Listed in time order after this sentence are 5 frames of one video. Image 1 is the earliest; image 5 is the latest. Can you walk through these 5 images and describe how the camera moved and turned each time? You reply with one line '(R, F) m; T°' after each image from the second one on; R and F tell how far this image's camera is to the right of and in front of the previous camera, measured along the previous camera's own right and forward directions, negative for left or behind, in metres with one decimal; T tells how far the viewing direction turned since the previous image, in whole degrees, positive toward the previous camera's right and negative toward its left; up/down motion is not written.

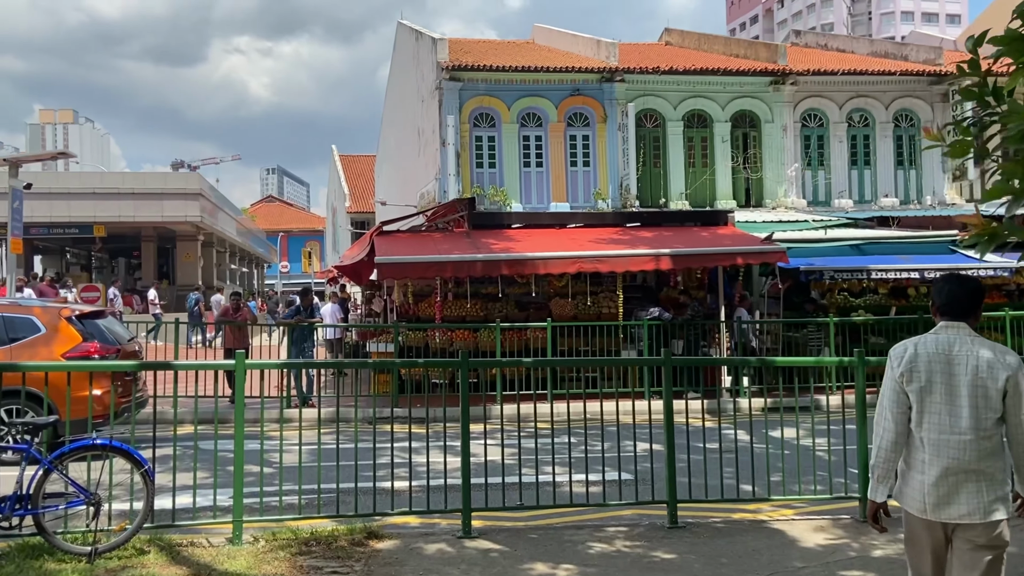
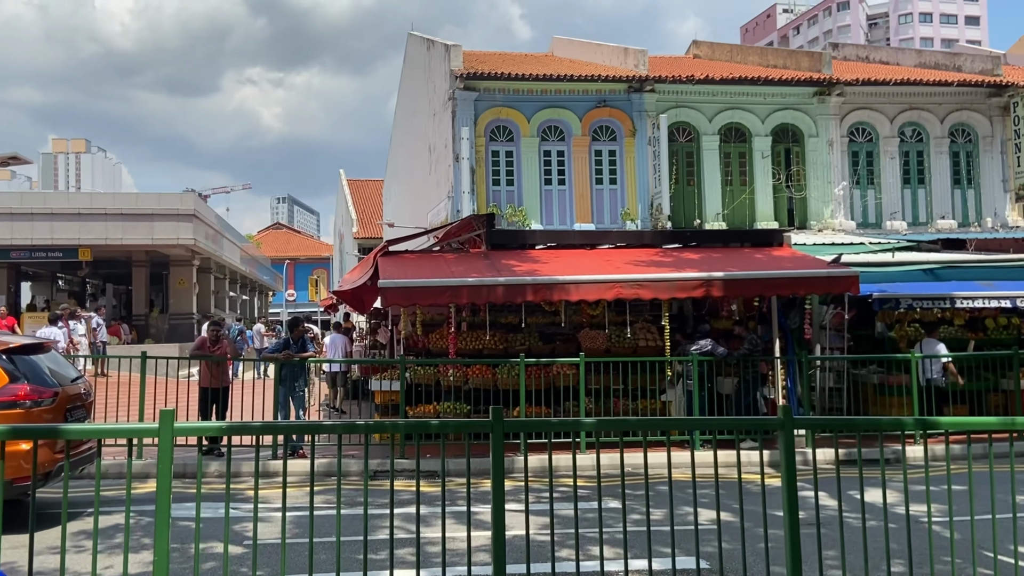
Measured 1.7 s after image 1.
(-0.2, +1.8) m; -1°
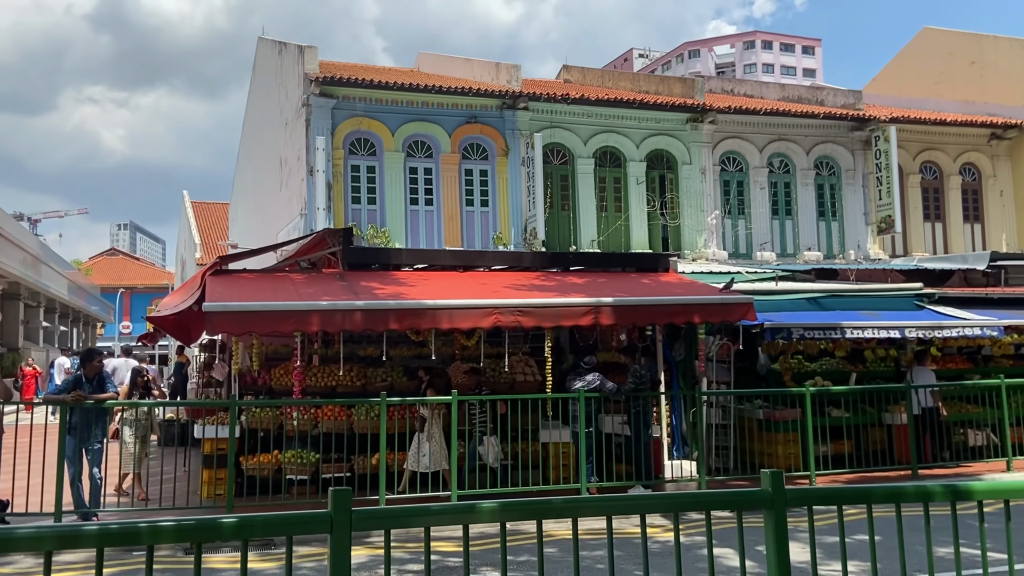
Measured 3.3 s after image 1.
(0.0, +1.5) m; +10°
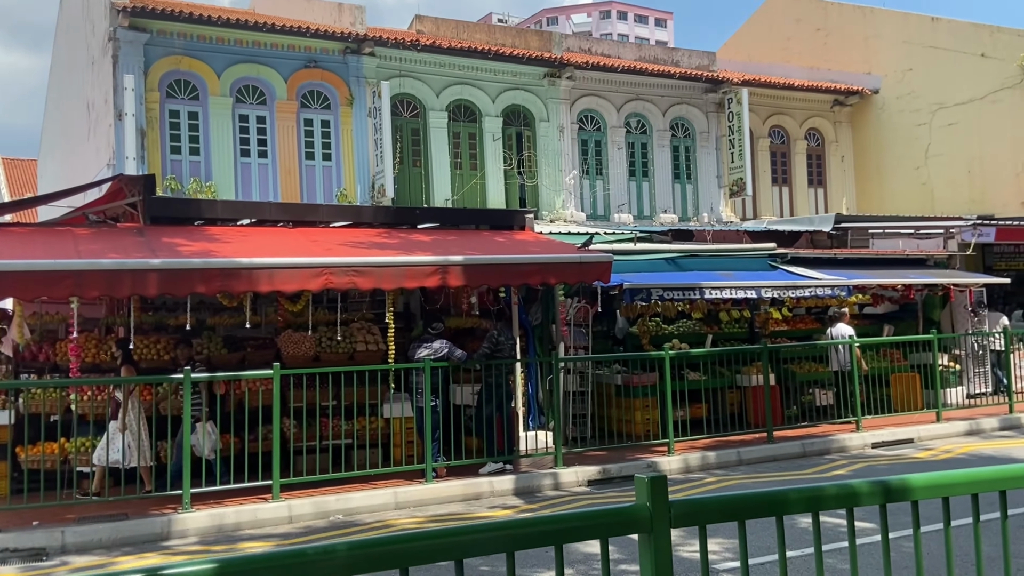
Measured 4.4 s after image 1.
(+0.3, +1.0) m; +10°
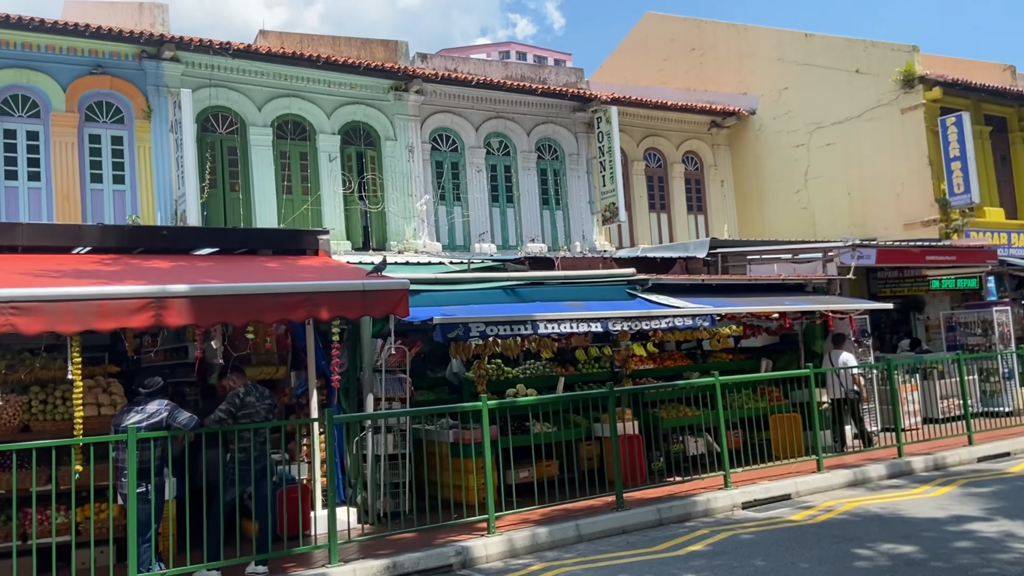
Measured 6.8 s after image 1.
(+1.3, +1.9) m; +6°
